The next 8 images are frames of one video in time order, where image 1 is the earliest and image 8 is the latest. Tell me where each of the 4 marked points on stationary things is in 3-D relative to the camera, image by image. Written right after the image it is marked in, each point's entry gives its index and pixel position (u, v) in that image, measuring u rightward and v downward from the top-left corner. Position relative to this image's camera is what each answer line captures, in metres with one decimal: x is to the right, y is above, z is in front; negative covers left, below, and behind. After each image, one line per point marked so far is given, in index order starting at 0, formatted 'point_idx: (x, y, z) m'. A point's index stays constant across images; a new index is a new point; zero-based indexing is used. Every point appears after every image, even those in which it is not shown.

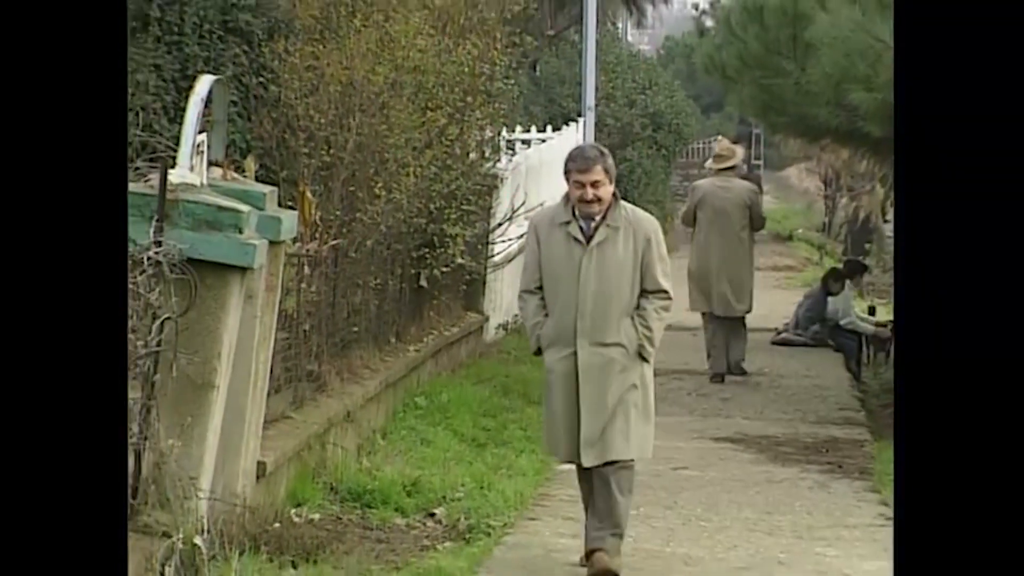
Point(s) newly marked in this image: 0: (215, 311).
0: (-1.1, -0.1, +4.5) m
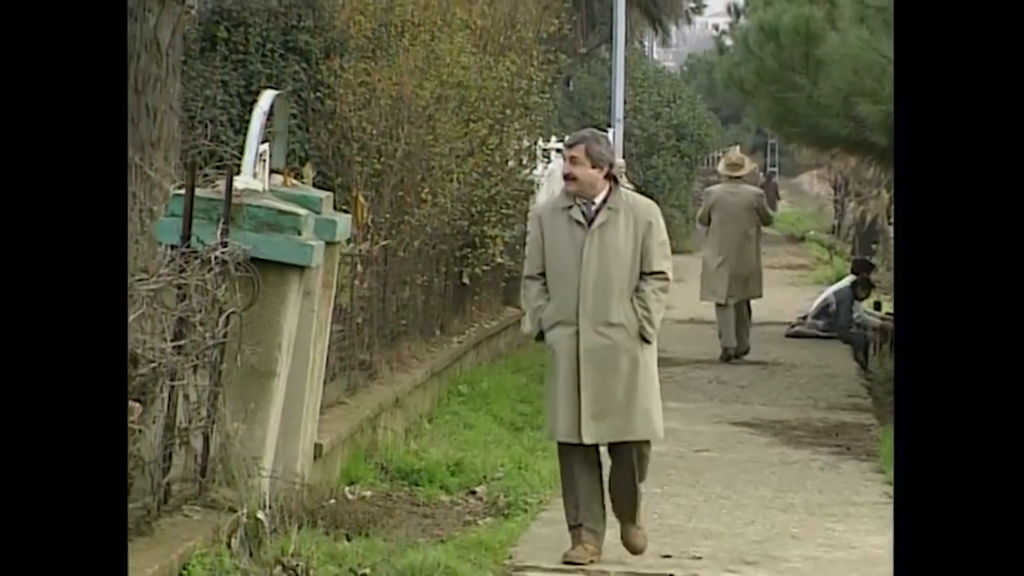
0: (-0.9, -0.1, +4.9) m
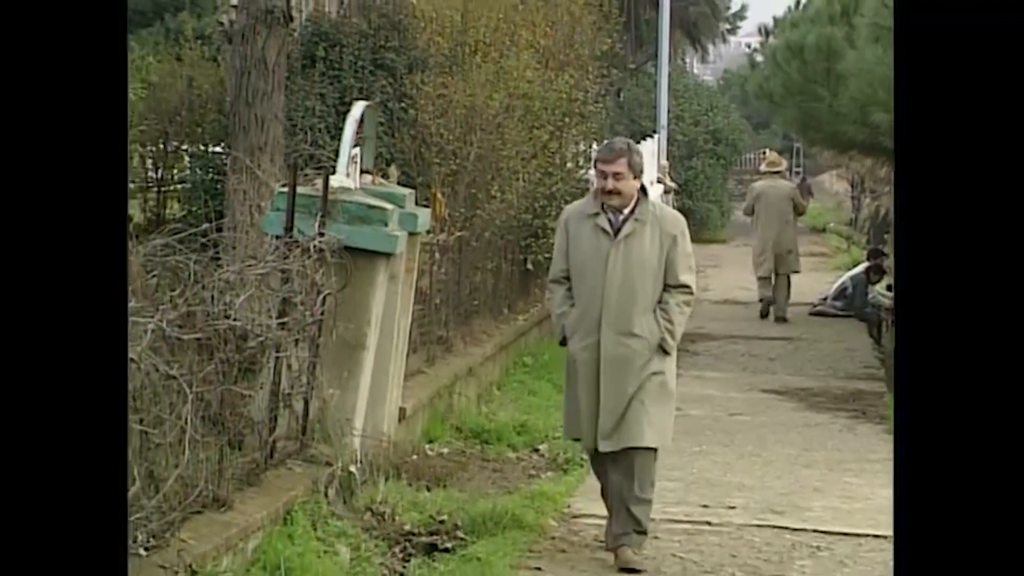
0: (-0.7, 0.0, +5.7) m
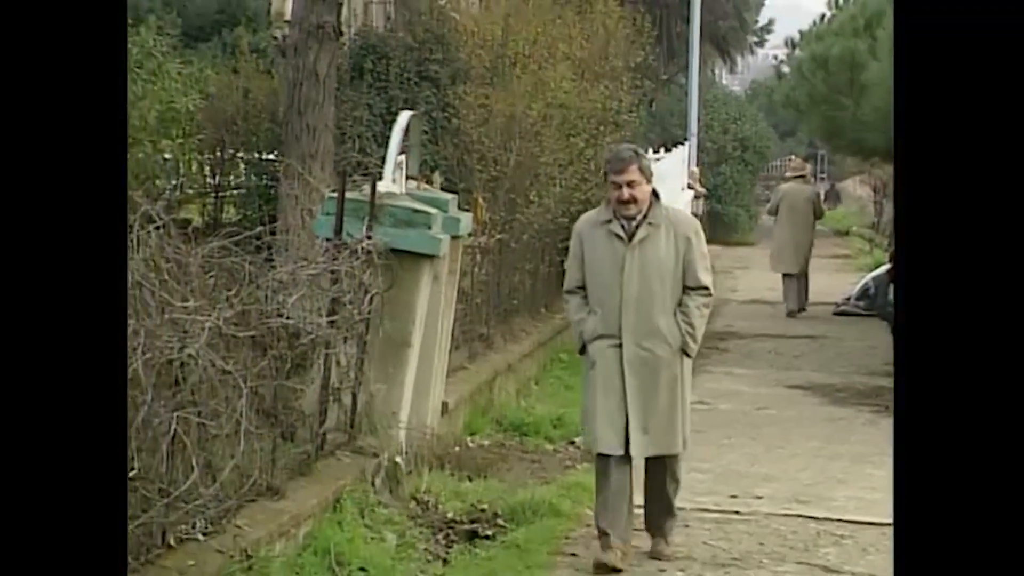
0: (-0.5, 0.0, +6.0) m
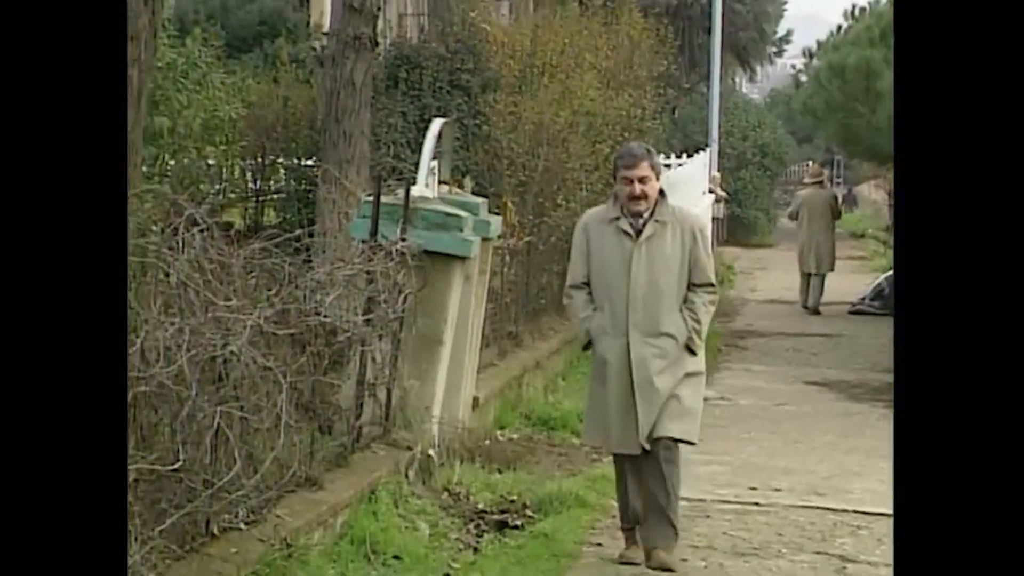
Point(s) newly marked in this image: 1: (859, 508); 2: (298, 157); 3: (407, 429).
0: (-0.4, 0.0, +6.2) m
1: (+1.7, -1.1, +5.8) m
2: (-1.1, +0.7, +6.6) m
3: (-0.5, -0.7, +6.2) m
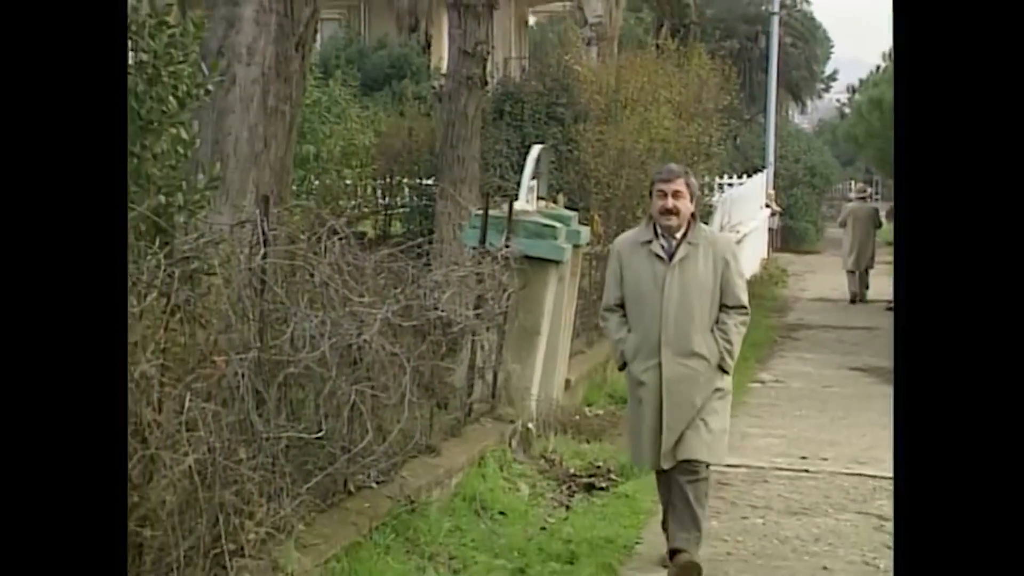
0: (+0.2, 0.0, +7.3) m
1: (+2.2, -1.1, +6.8) m
2: (-0.6, +0.7, +7.7) m
3: (0.0, -0.7, +7.3) m
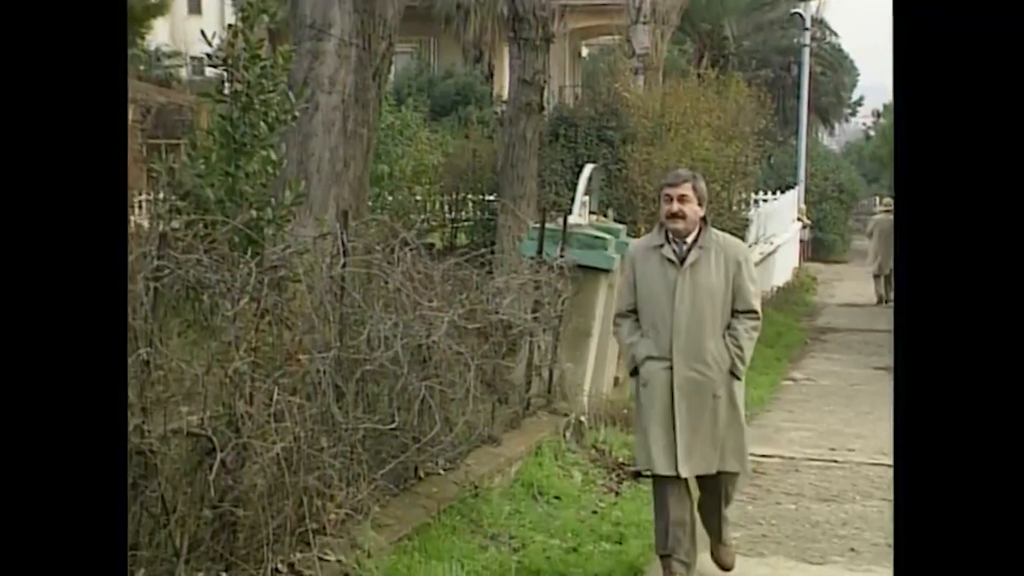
0: (+0.5, 0.0, +8.0) m
1: (+2.5, -1.1, +7.5) m
2: (-0.2, +0.7, +8.5) m
3: (+0.3, -0.8, +8.0) m
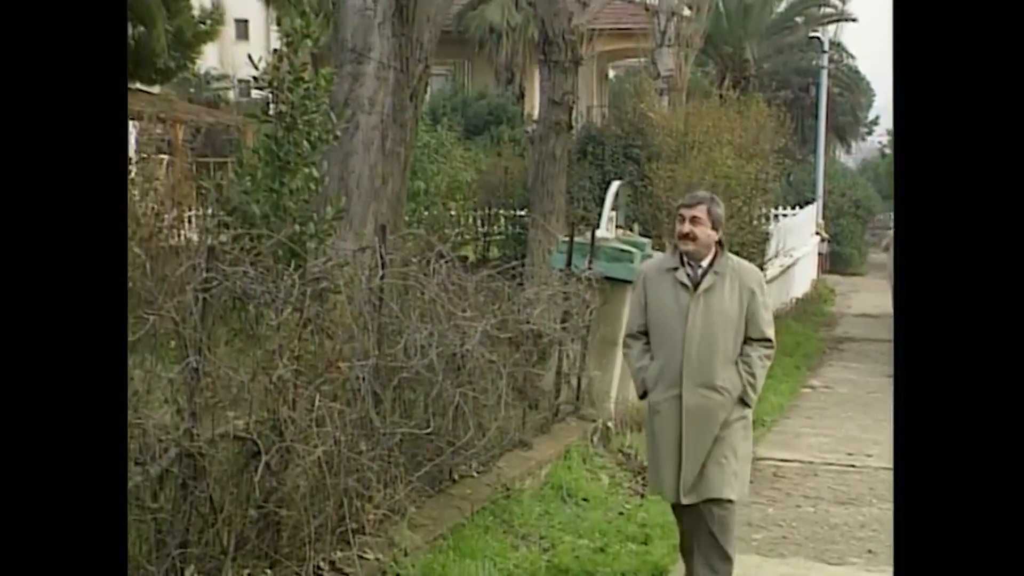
0: (+0.7, -0.1, +8.4) m
1: (+2.7, -1.2, +7.8) m
2: (0.0, +0.6, +8.8) m
3: (+0.5, -0.8, +8.3) m
